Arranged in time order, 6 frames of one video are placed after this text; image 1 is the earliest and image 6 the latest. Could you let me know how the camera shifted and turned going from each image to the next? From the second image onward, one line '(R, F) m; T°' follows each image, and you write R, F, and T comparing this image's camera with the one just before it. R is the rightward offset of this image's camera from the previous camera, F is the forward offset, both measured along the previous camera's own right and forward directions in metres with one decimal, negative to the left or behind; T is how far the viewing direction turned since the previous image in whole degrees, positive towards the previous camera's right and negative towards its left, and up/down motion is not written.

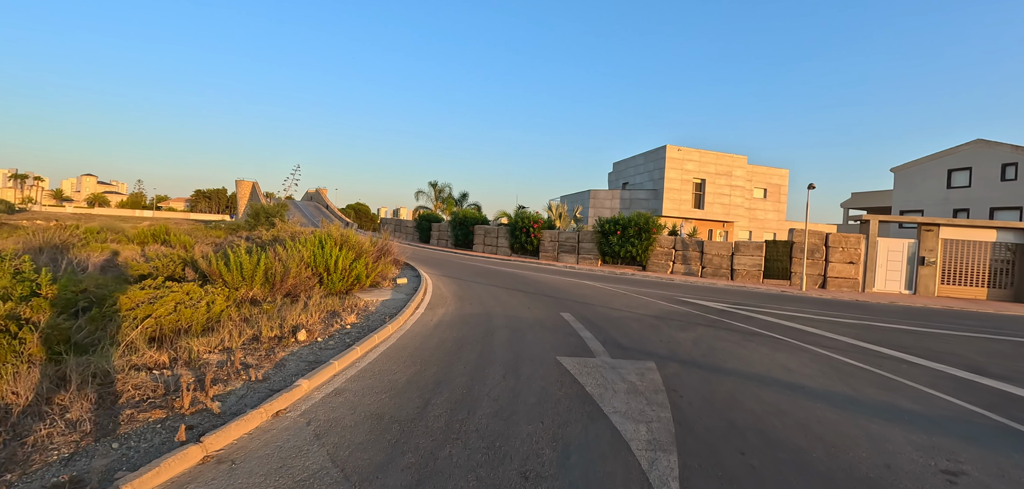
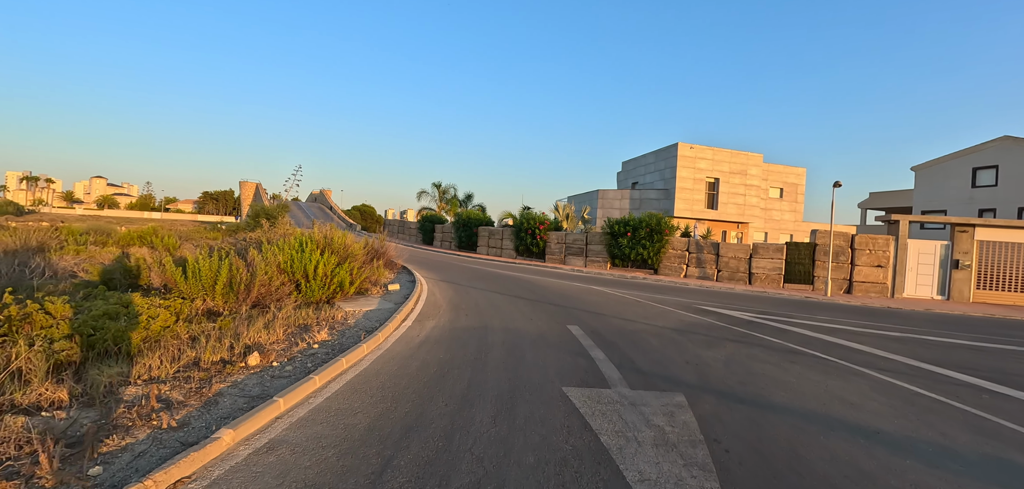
(+0.1, +1.1) m; -1°
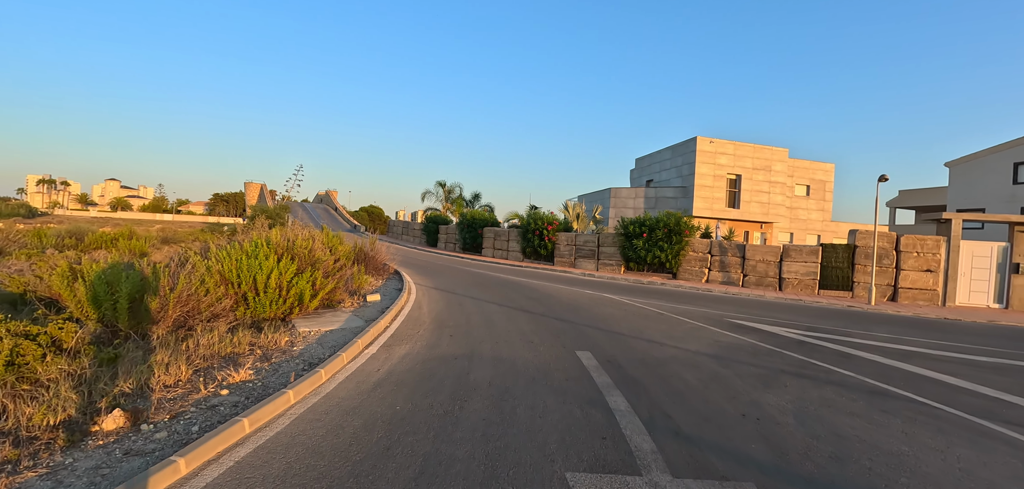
(+0.3, +1.7) m; -1°
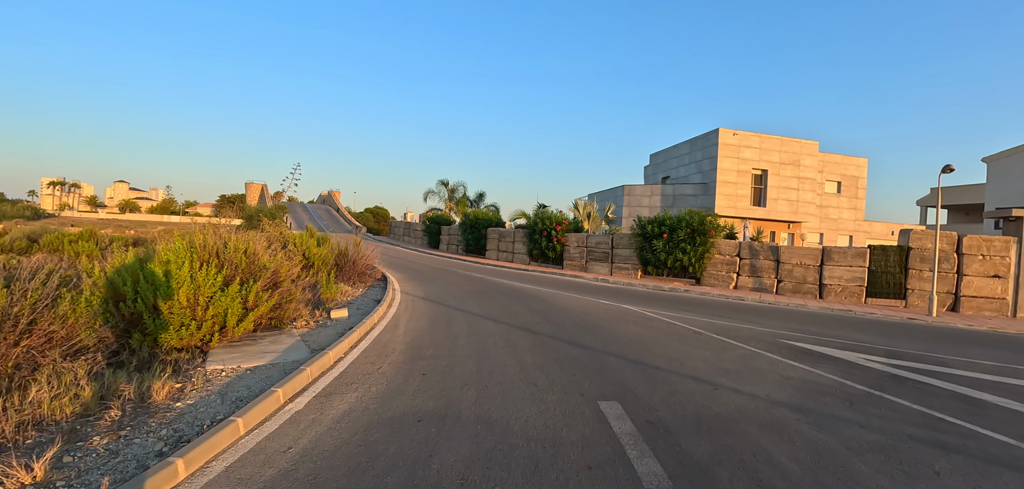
(+0.1, +2.0) m; -1°
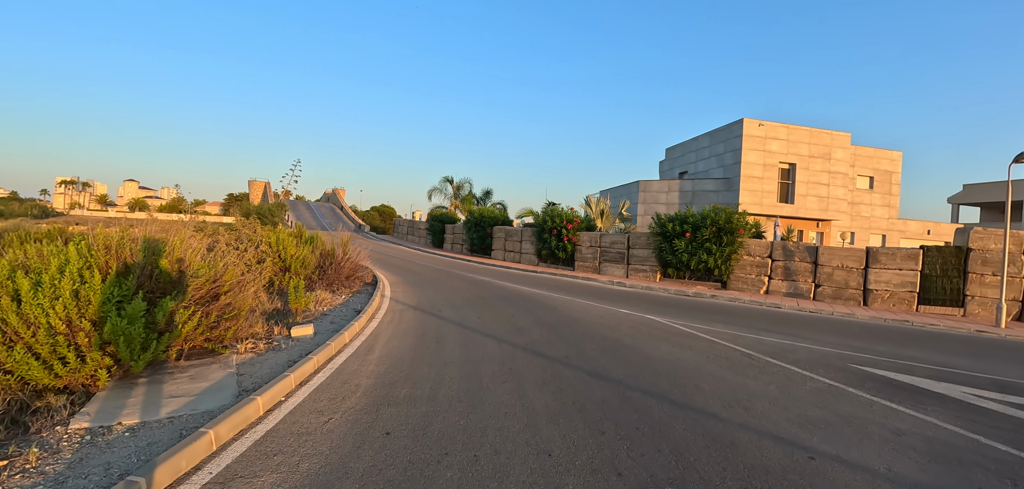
(0.0, +1.6) m; -1°
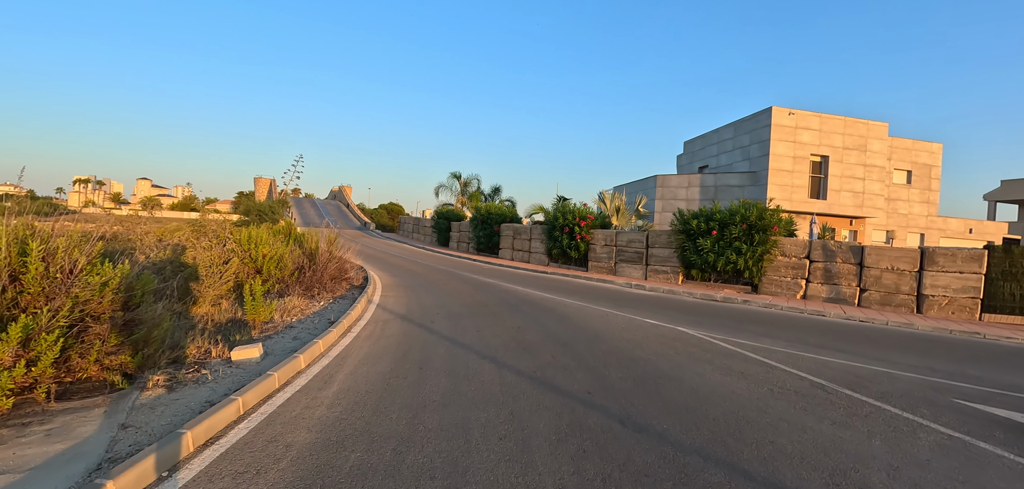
(+0.1, +1.5) m; -1°
